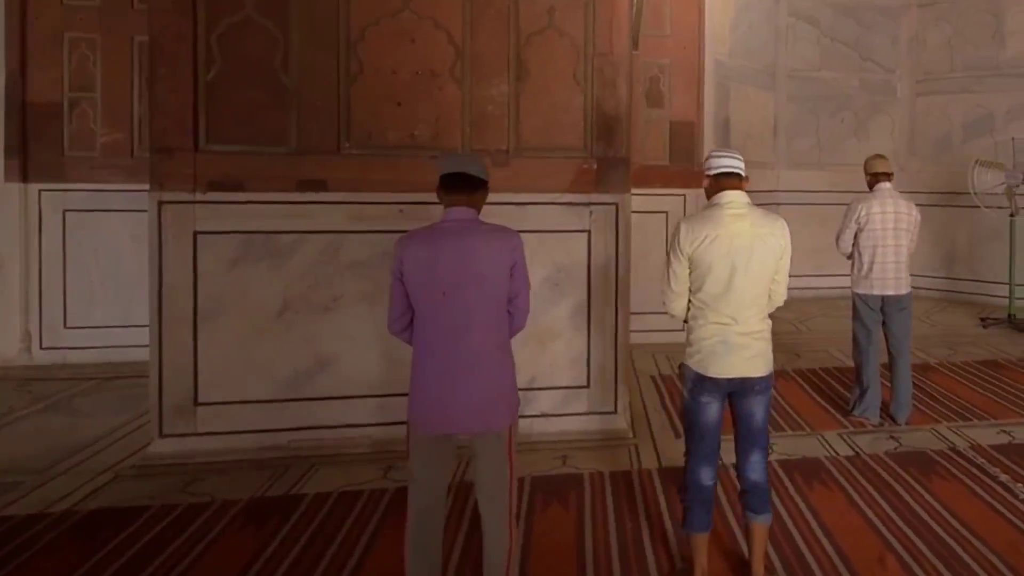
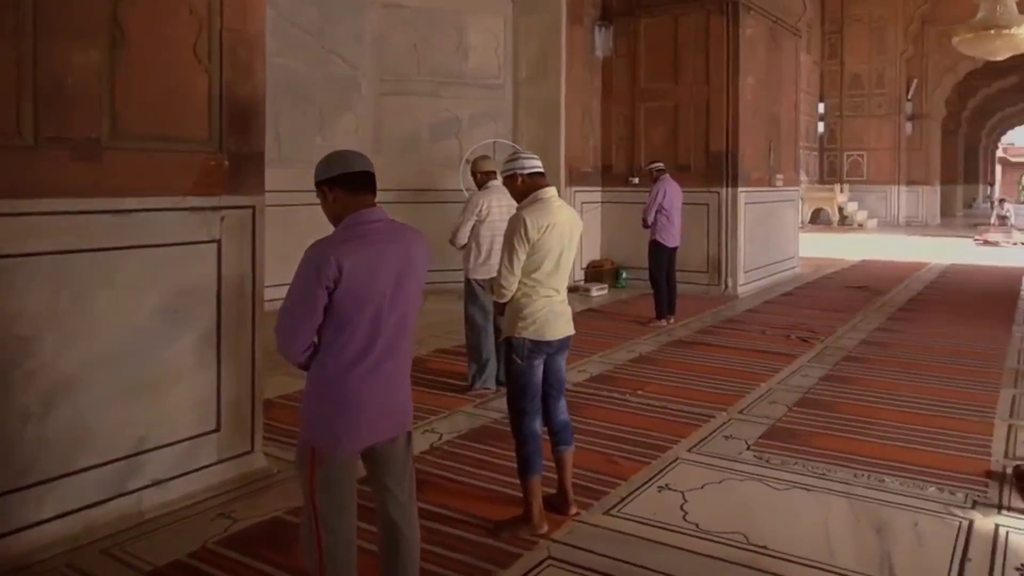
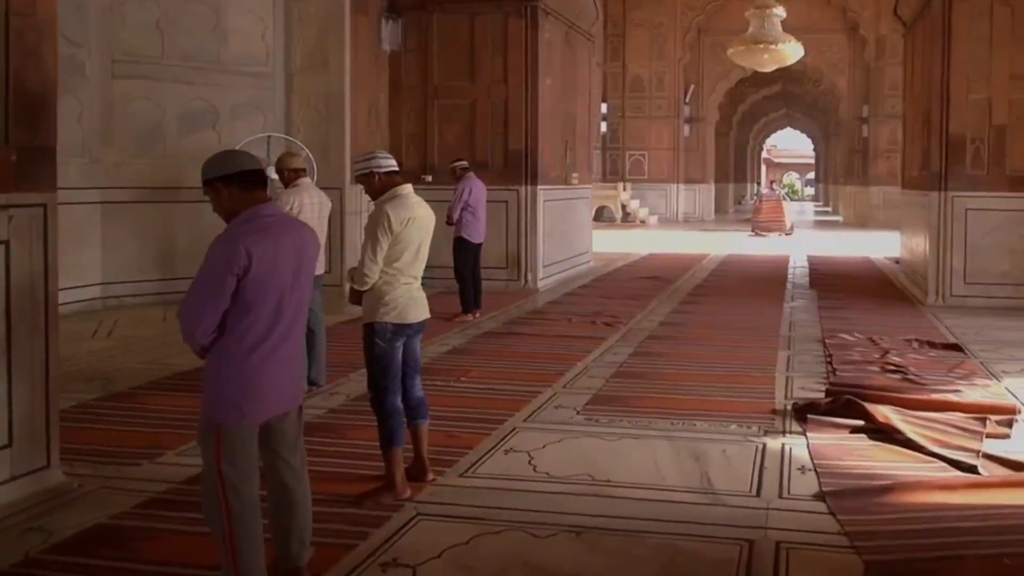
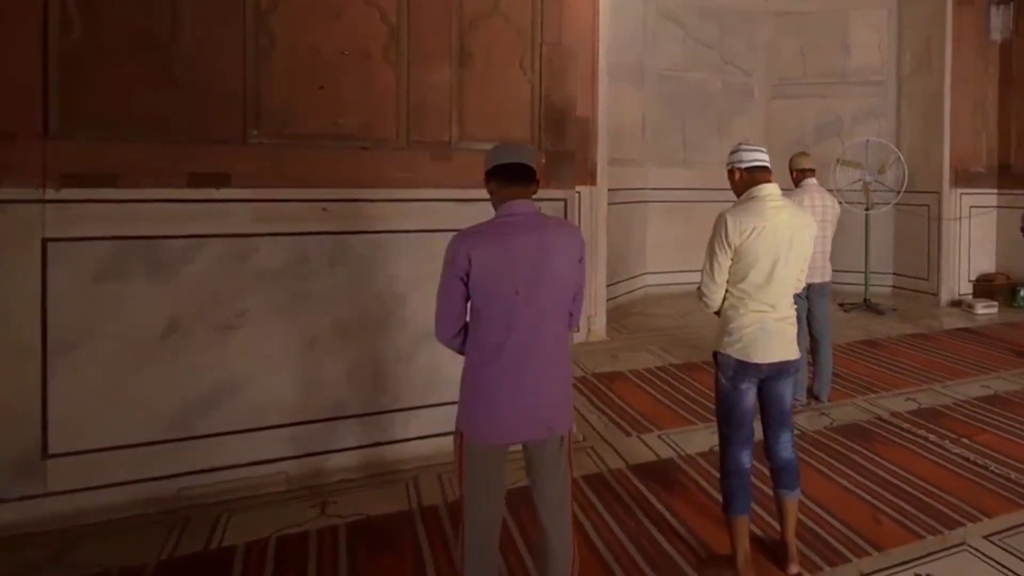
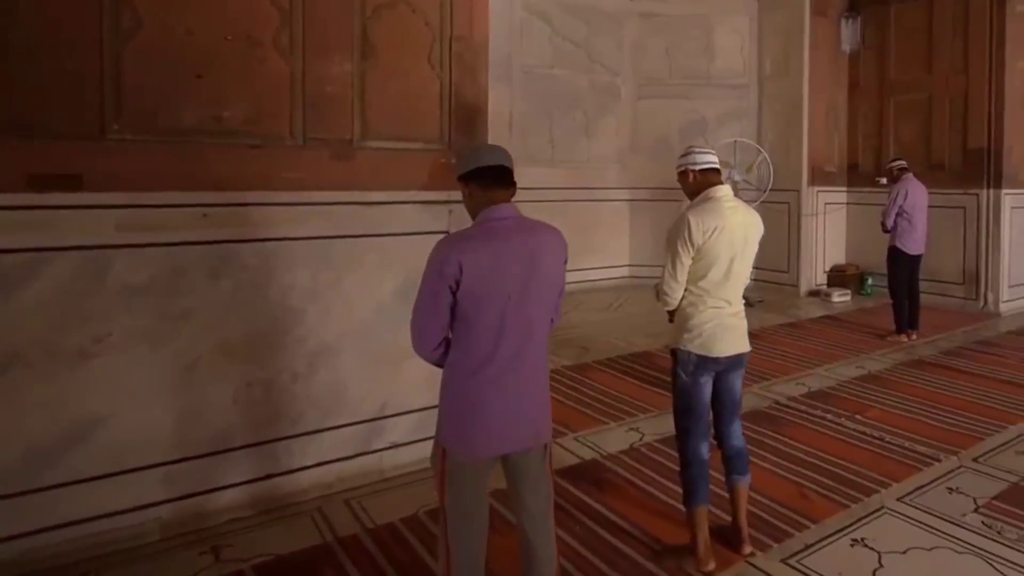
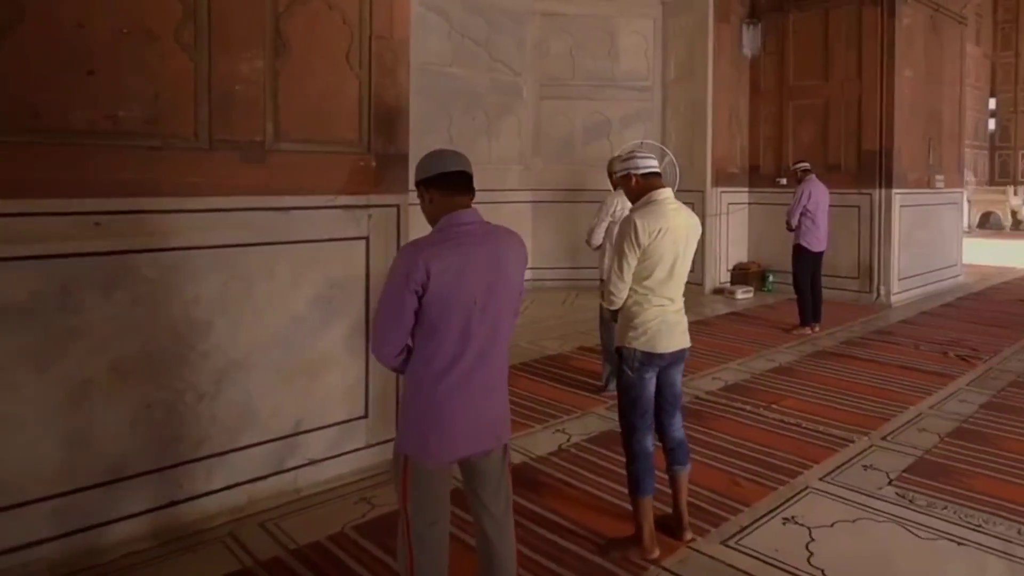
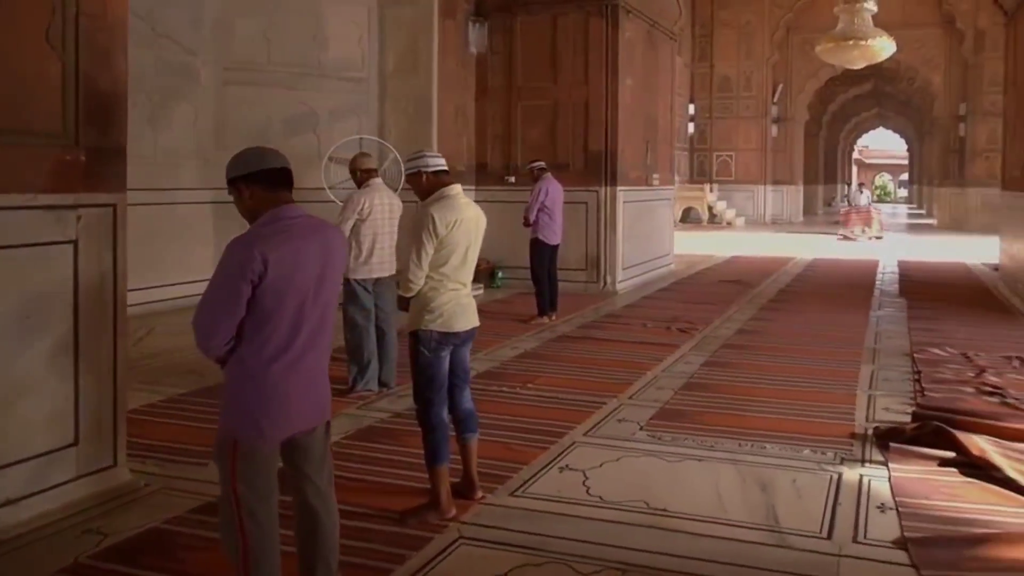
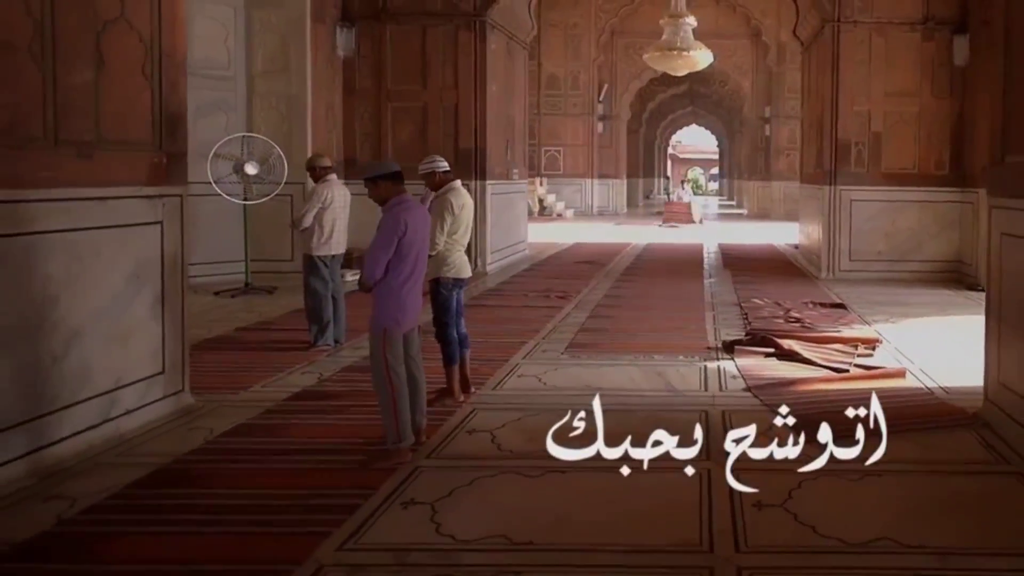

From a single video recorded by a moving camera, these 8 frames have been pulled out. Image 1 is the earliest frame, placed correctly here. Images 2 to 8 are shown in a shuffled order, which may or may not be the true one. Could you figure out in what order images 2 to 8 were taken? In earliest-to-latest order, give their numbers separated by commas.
4, 5, 6, 2, 7, 3, 8
